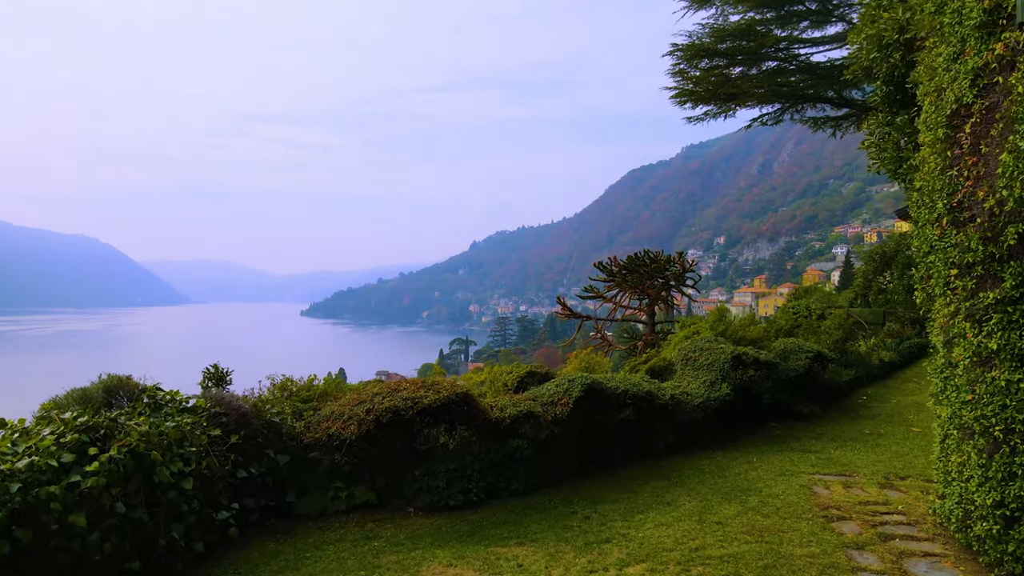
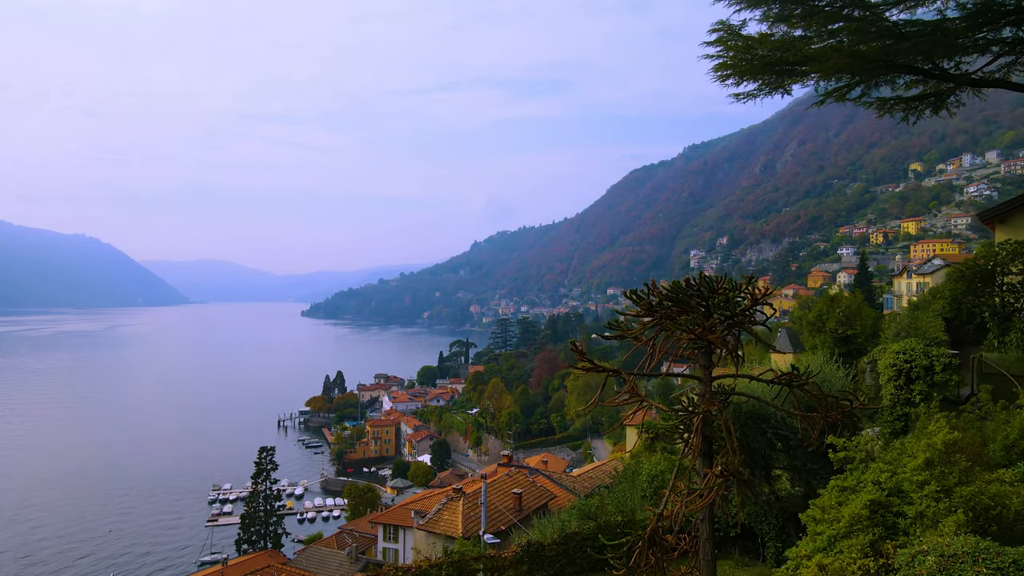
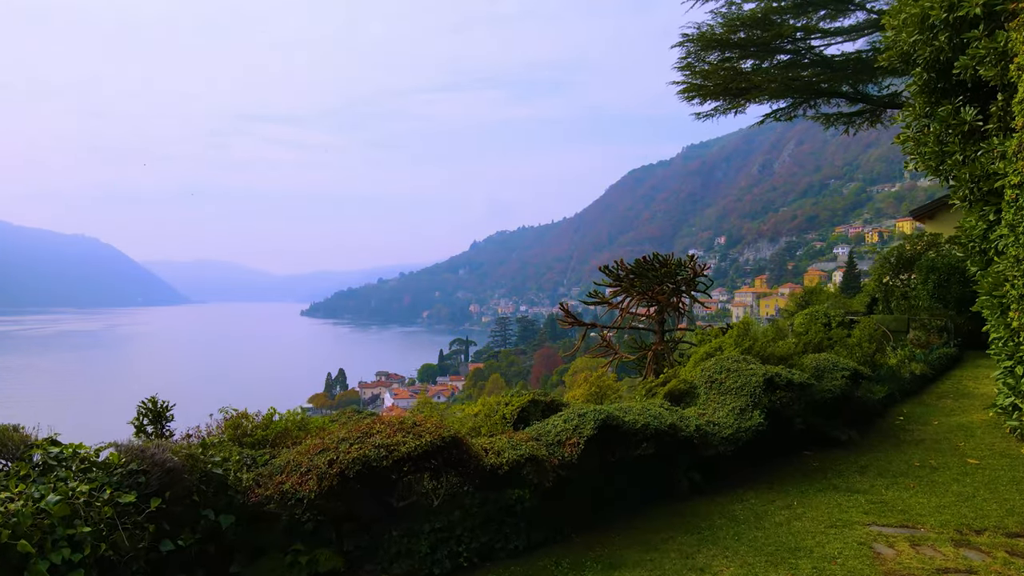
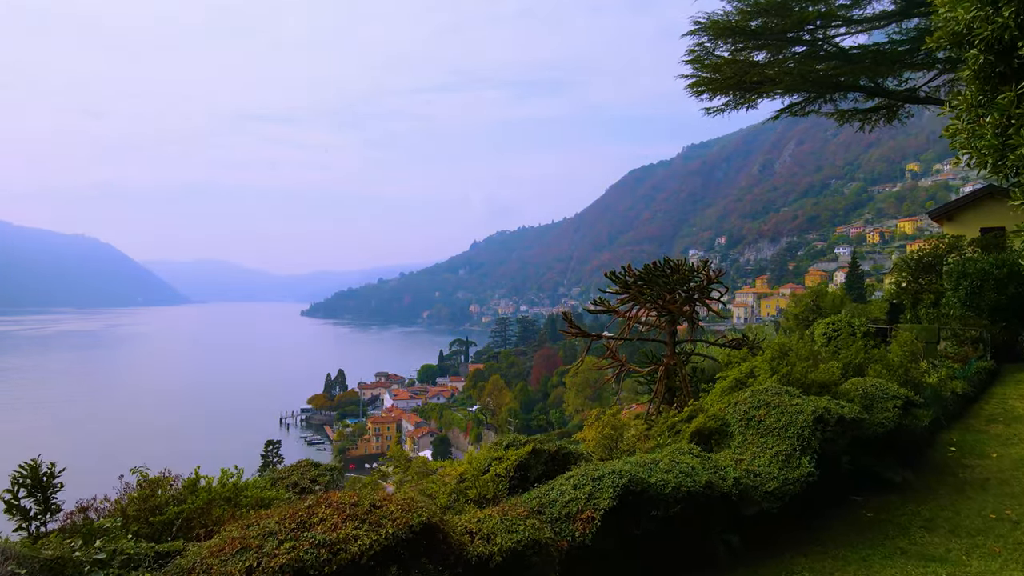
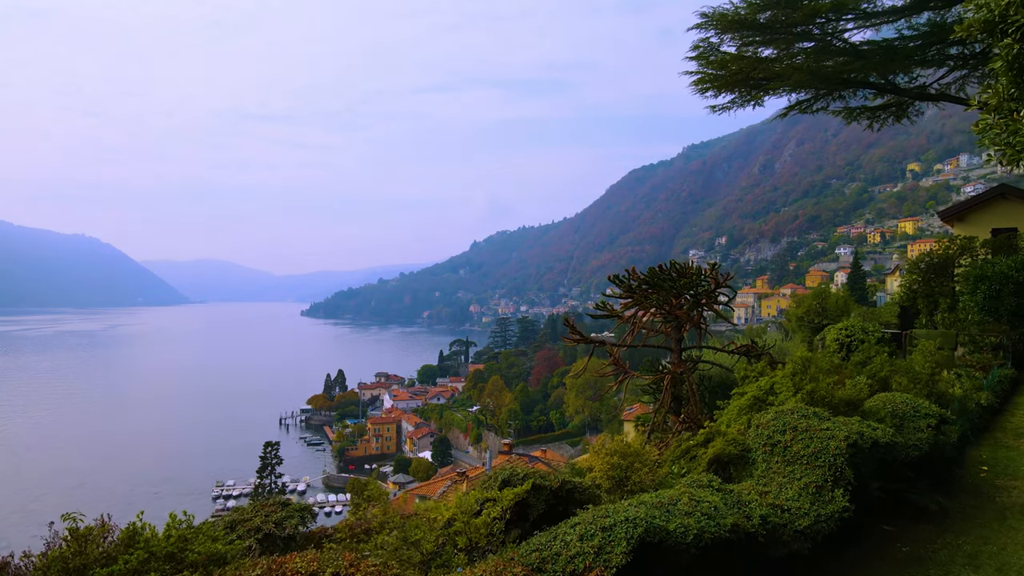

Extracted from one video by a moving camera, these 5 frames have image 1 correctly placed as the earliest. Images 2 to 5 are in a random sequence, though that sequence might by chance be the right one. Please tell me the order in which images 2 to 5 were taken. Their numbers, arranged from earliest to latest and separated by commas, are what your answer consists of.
3, 4, 5, 2
